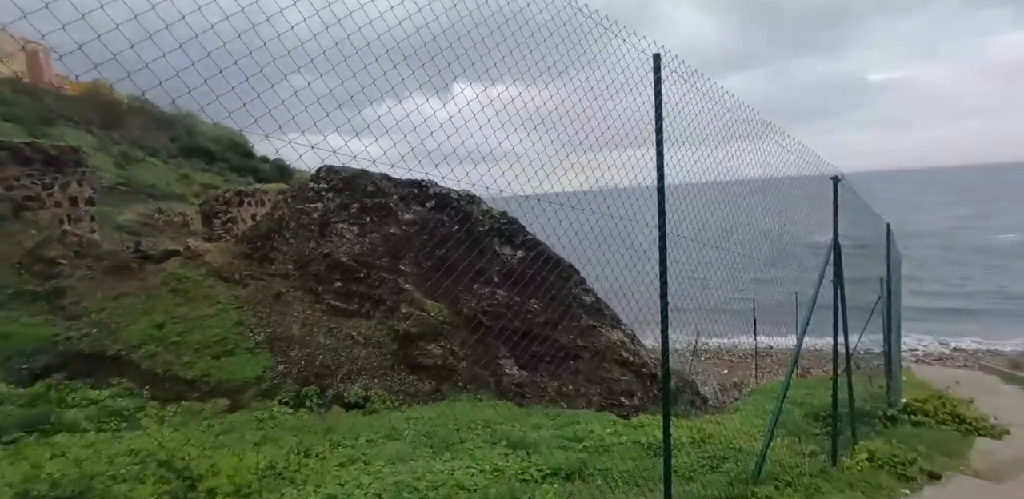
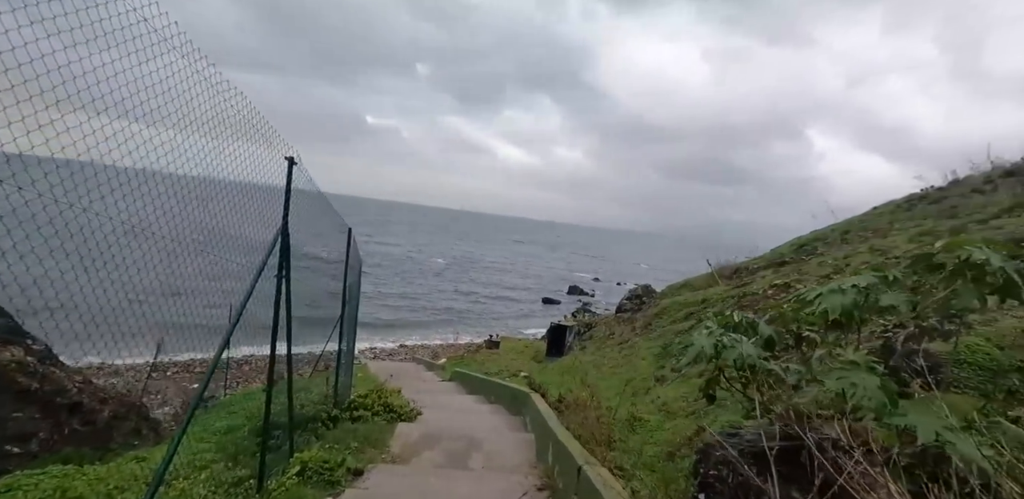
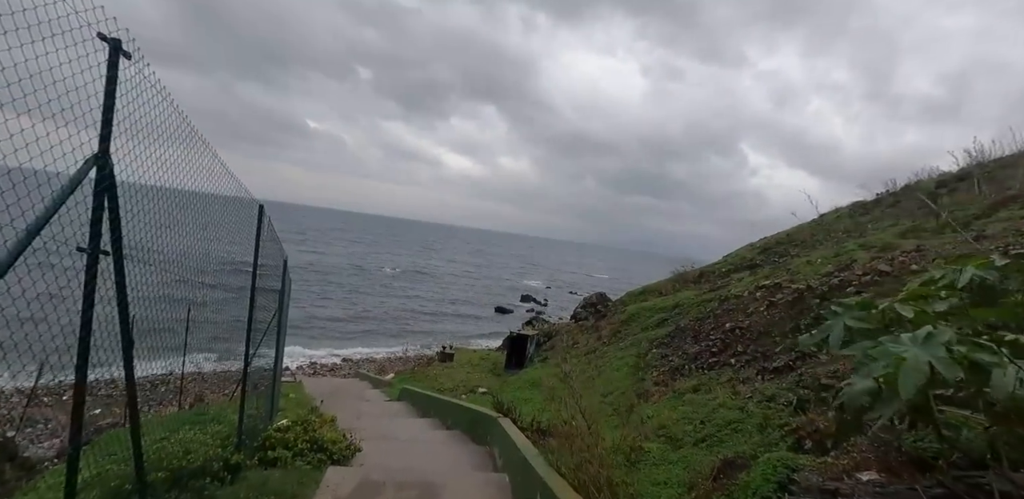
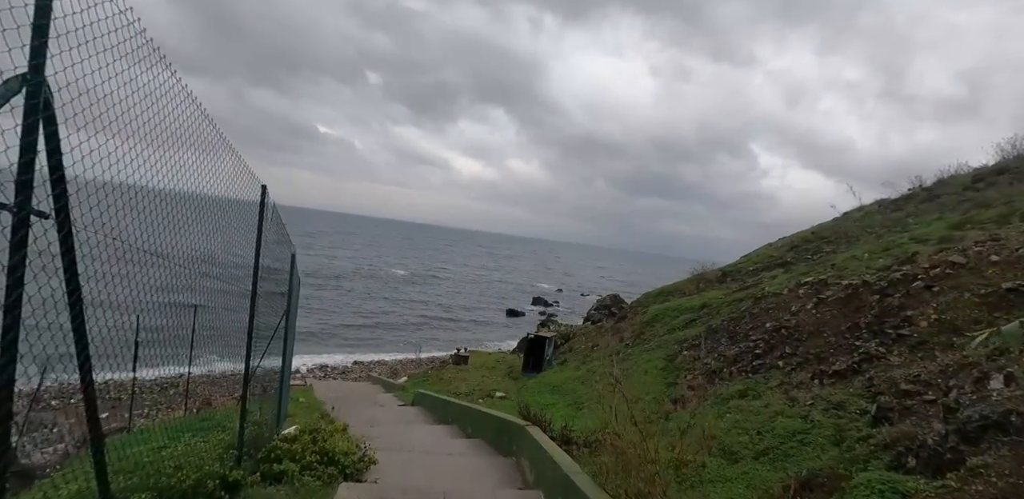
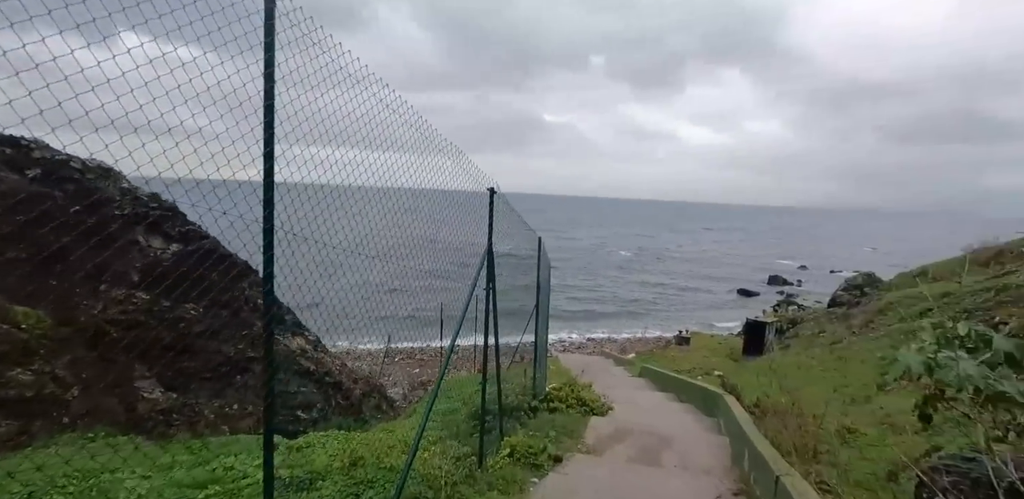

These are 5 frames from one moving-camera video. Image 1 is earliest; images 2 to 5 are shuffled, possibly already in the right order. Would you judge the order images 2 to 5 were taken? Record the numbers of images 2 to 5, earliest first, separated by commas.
5, 2, 3, 4
